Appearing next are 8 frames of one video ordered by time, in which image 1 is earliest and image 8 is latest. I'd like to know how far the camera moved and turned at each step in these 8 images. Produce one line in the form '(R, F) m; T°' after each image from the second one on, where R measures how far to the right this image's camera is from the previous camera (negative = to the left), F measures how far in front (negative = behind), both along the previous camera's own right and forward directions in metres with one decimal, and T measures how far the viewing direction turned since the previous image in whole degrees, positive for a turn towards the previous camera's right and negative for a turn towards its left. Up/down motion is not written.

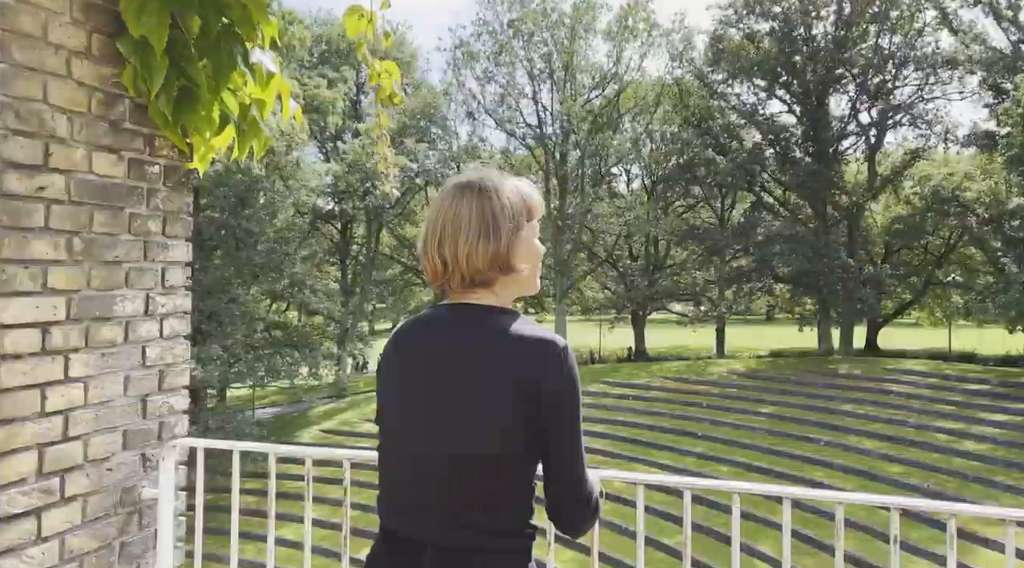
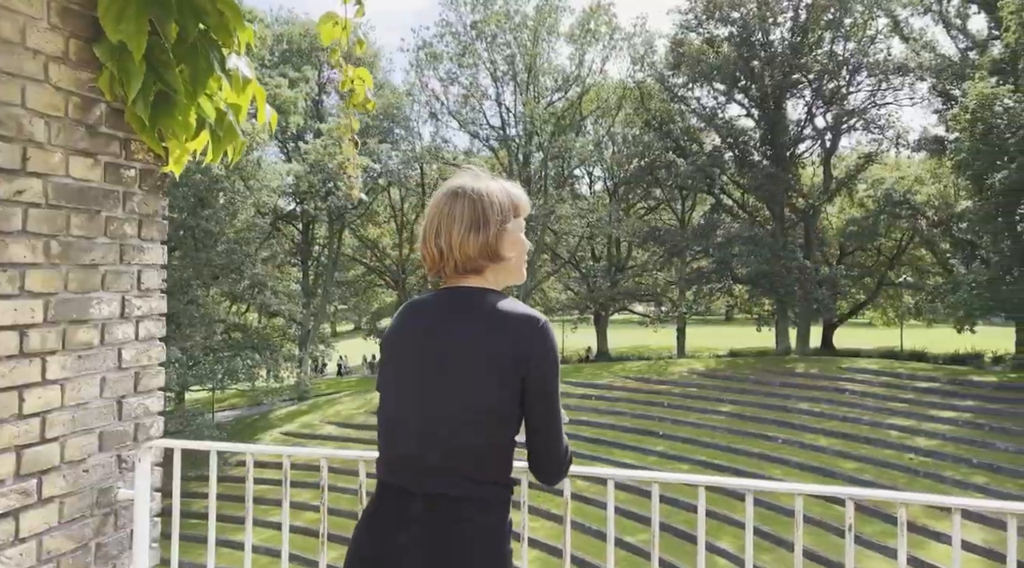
(0.0, -0.1) m; +3°
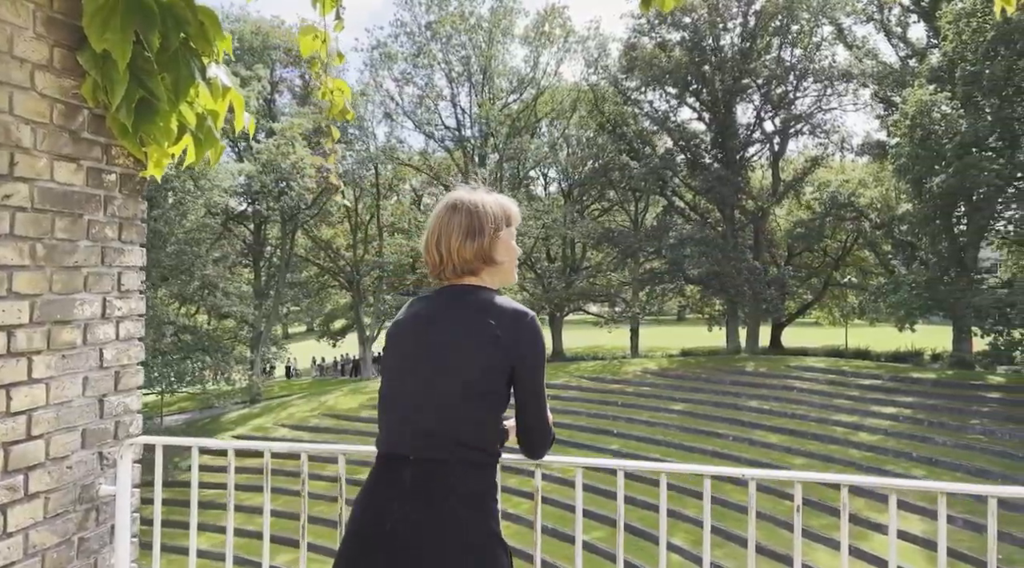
(-0.1, -0.1) m; +3°
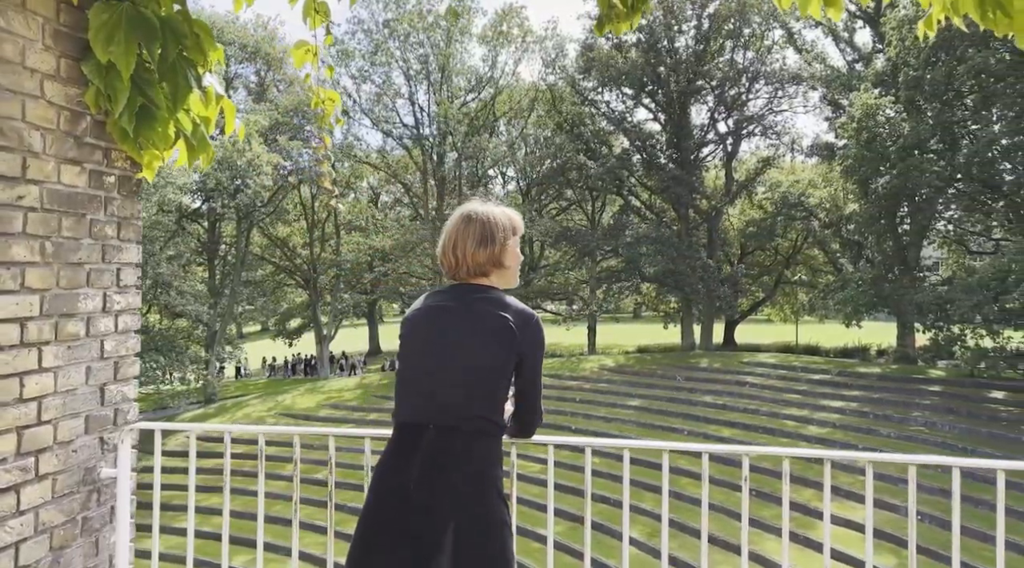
(-0.1, -0.2) m; +3°
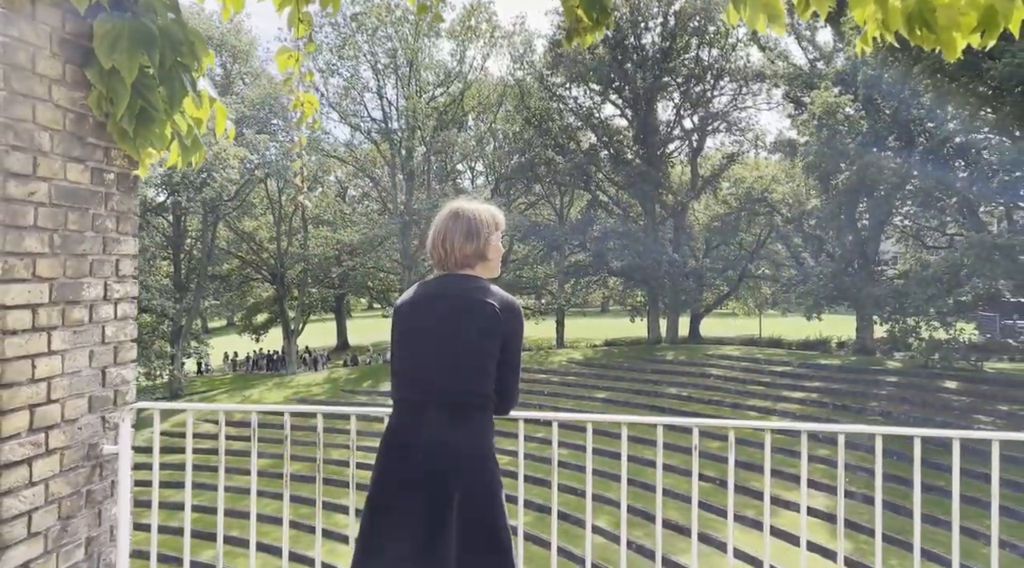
(0.0, -0.2) m; +2°
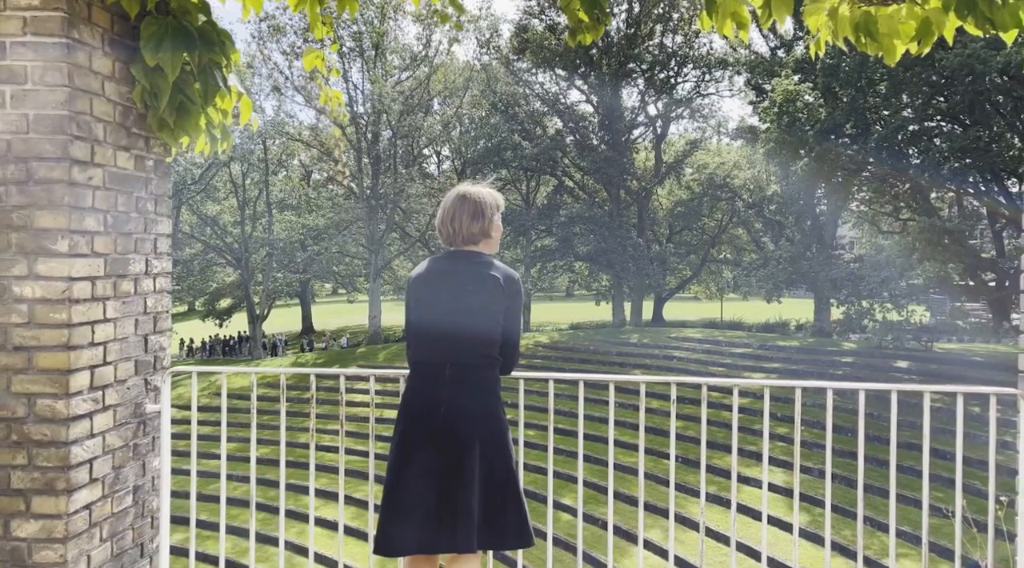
(-0.1, -0.4) m; +3°
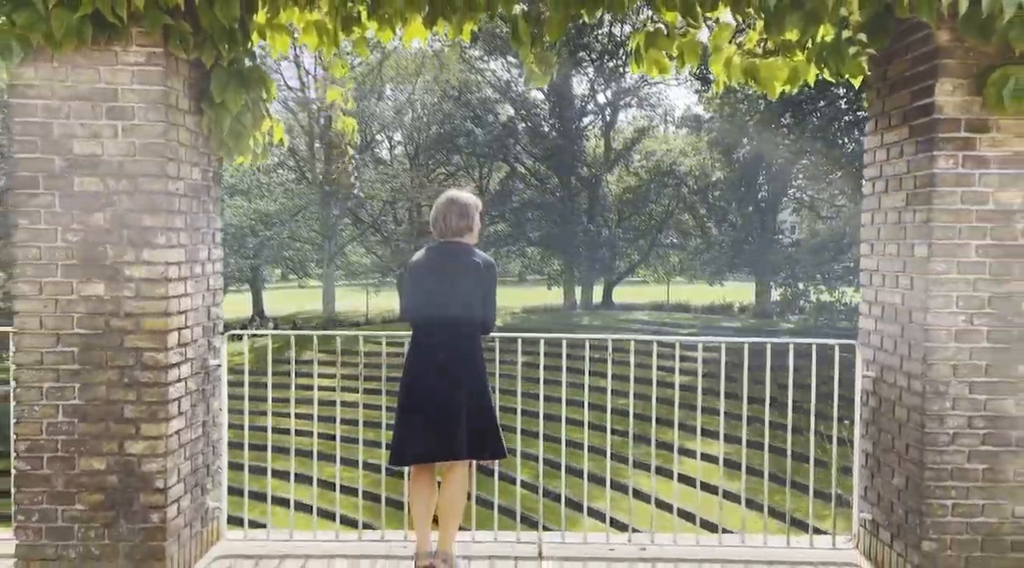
(-0.1, -1.0) m; +3°
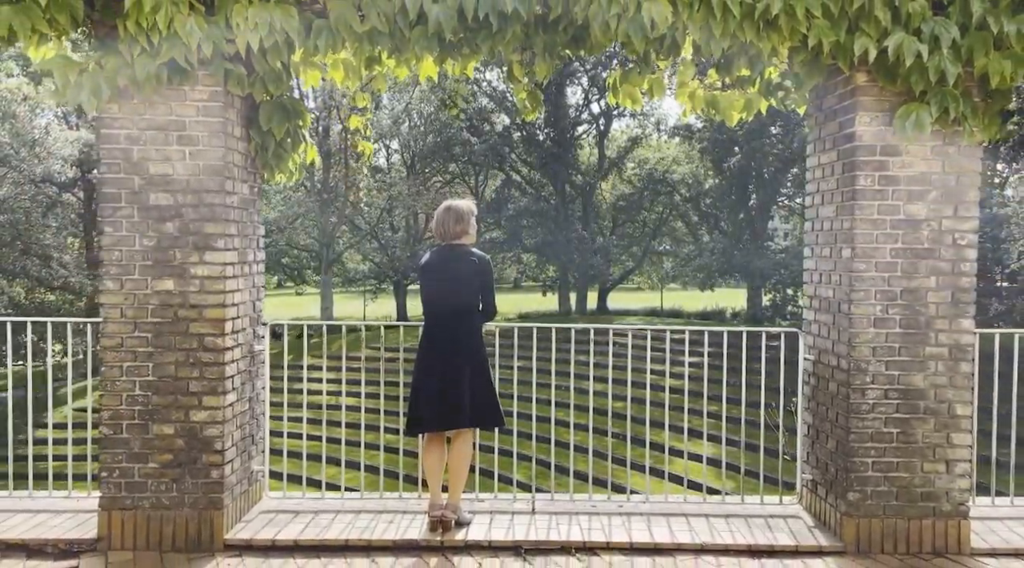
(0.0, -0.7) m; 0°
